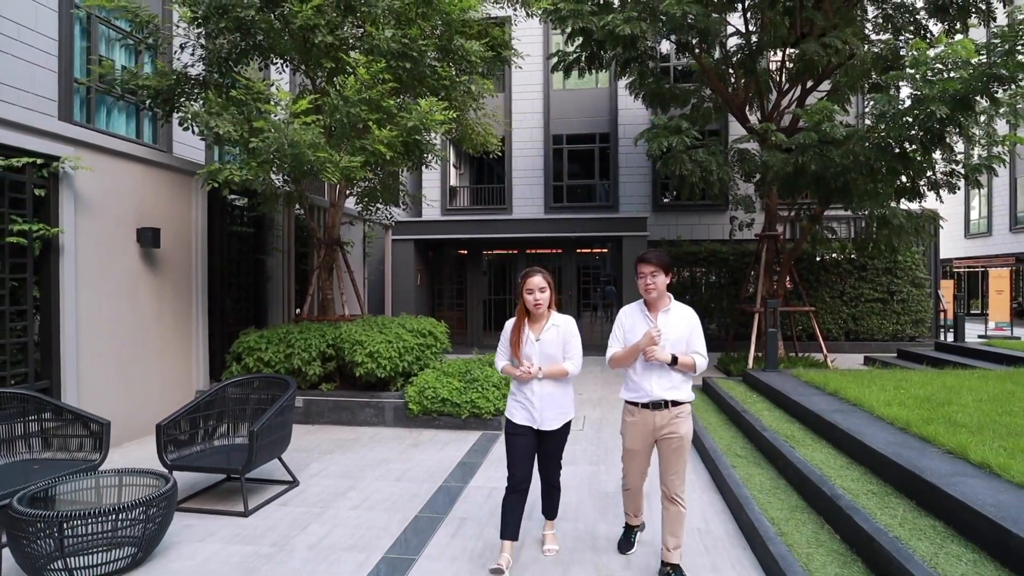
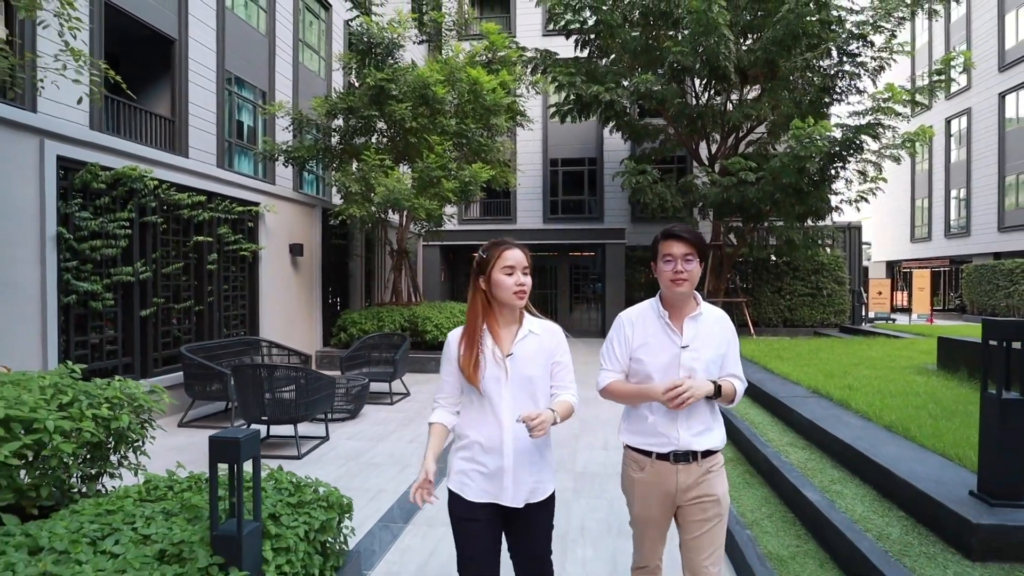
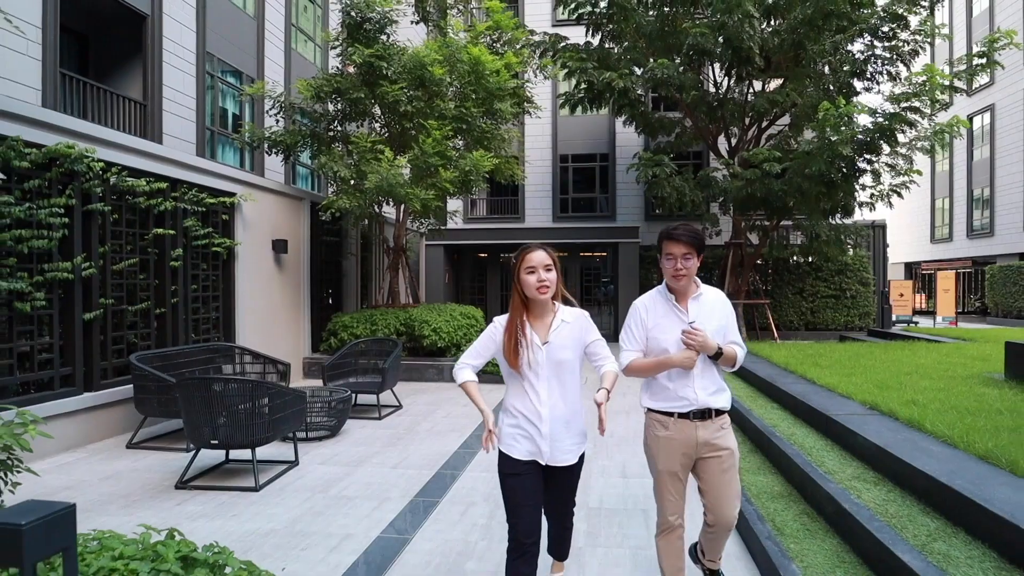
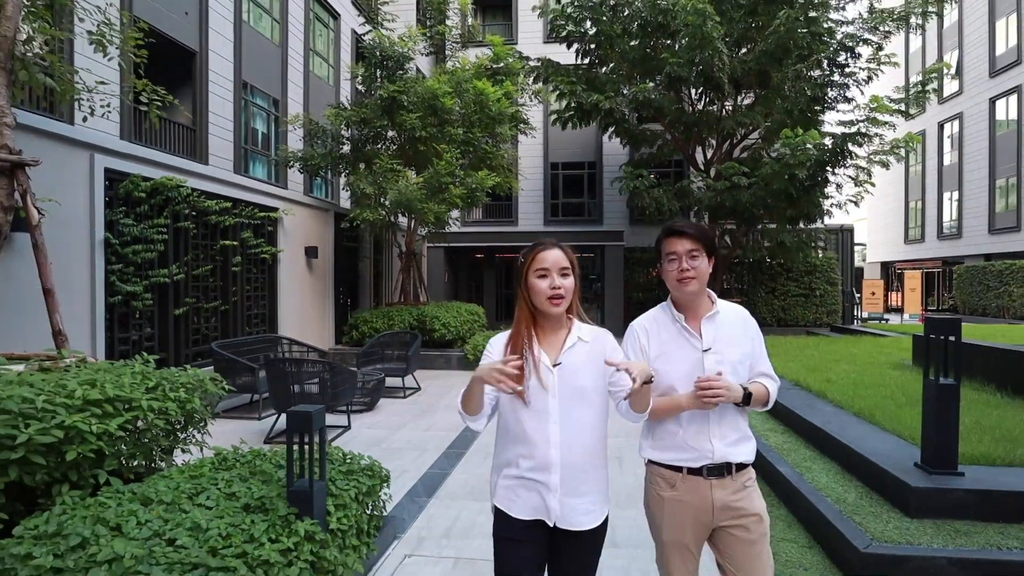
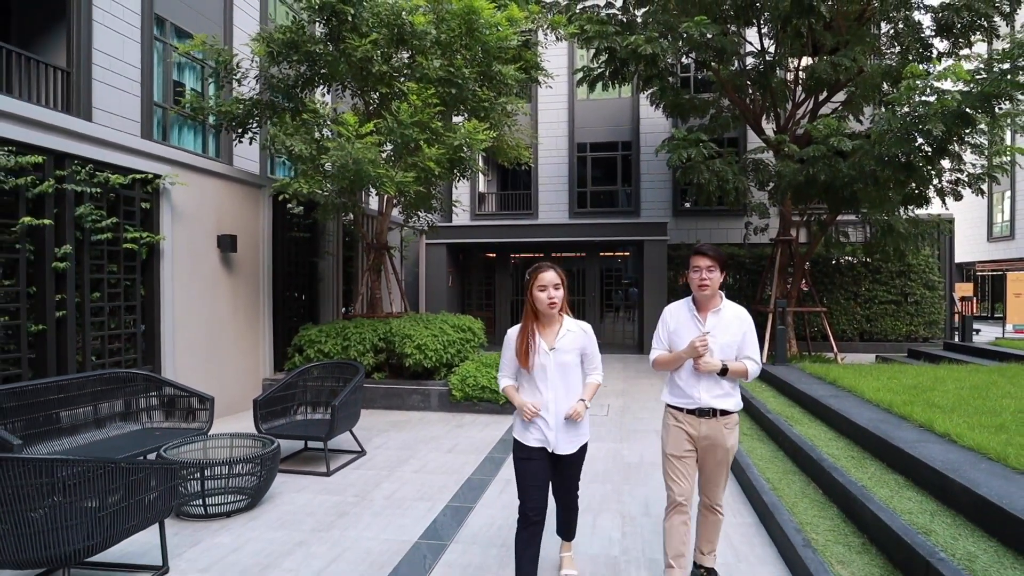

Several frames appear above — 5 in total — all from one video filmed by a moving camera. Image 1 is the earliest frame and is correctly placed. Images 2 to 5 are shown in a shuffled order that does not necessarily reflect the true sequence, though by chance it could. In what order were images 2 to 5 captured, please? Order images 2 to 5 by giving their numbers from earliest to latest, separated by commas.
5, 3, 2, 4
